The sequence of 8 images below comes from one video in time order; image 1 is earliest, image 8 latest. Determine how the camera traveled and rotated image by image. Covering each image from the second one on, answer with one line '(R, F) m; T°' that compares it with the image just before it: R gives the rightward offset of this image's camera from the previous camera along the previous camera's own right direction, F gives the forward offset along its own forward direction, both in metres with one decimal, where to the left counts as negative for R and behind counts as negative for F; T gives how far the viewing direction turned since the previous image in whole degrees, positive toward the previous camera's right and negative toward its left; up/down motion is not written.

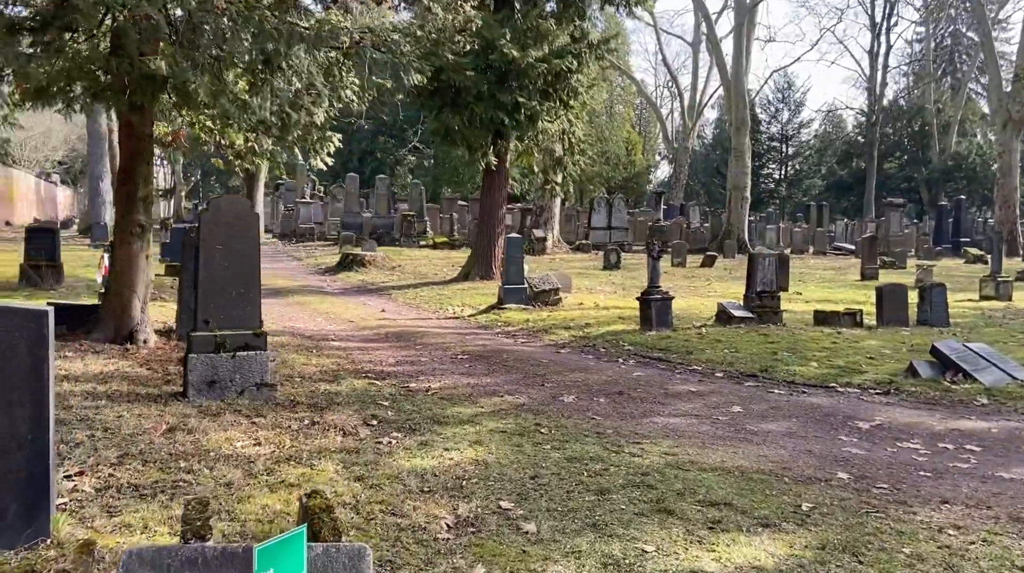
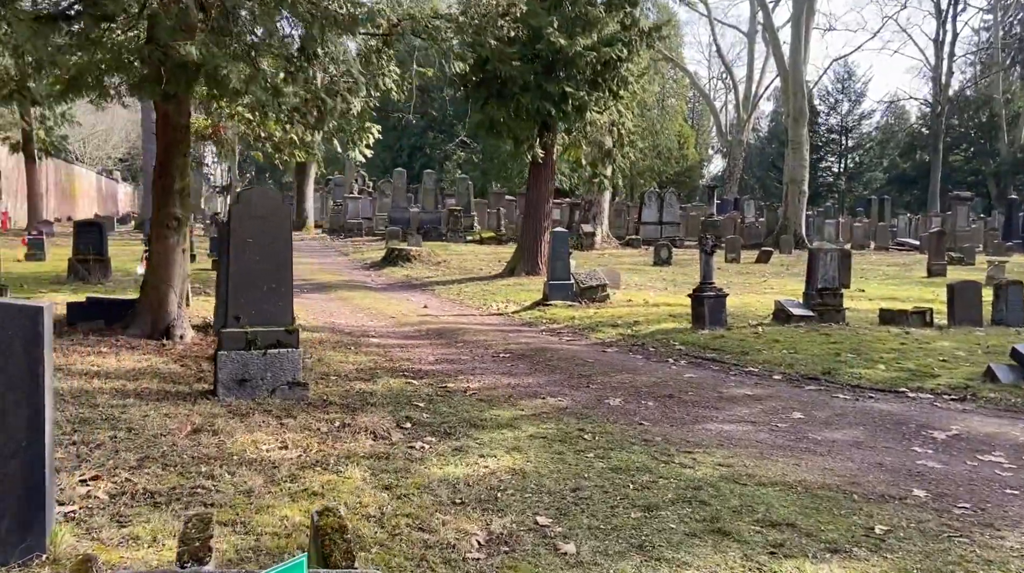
(+0.1, +0.5) m; -3°
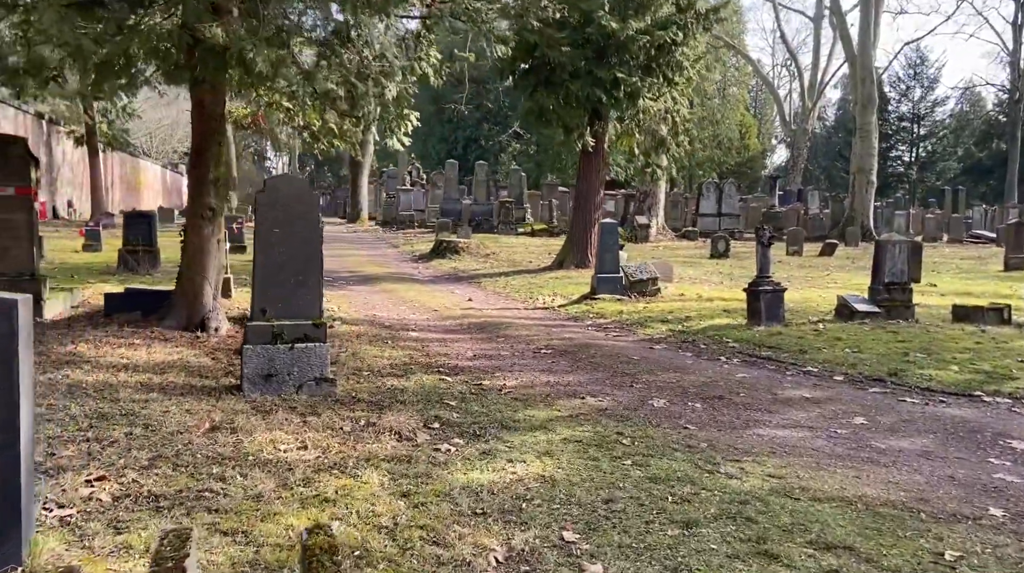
(+0.2, +0.5) m; -4°
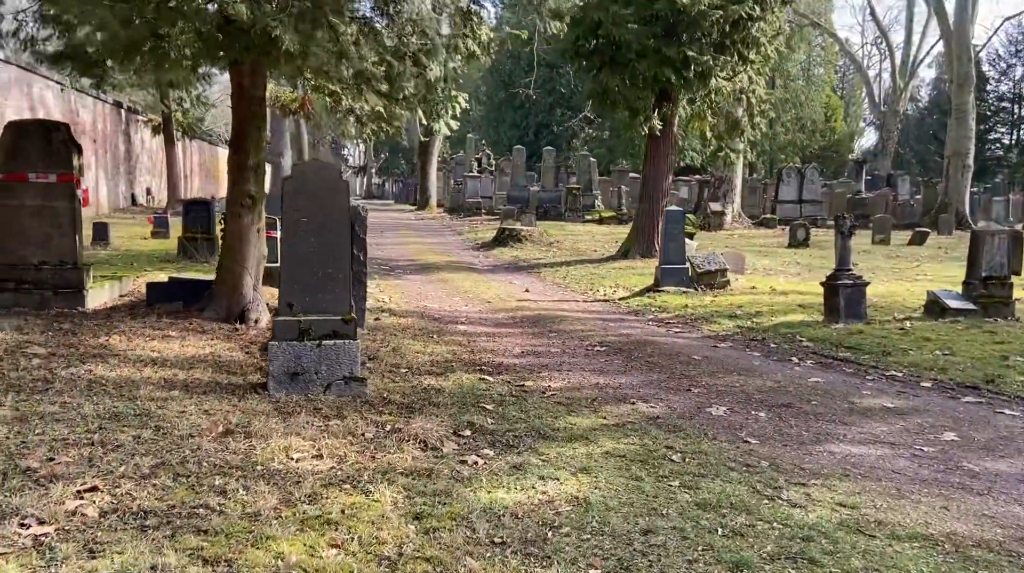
(+0.3, +0.7) m; -5°
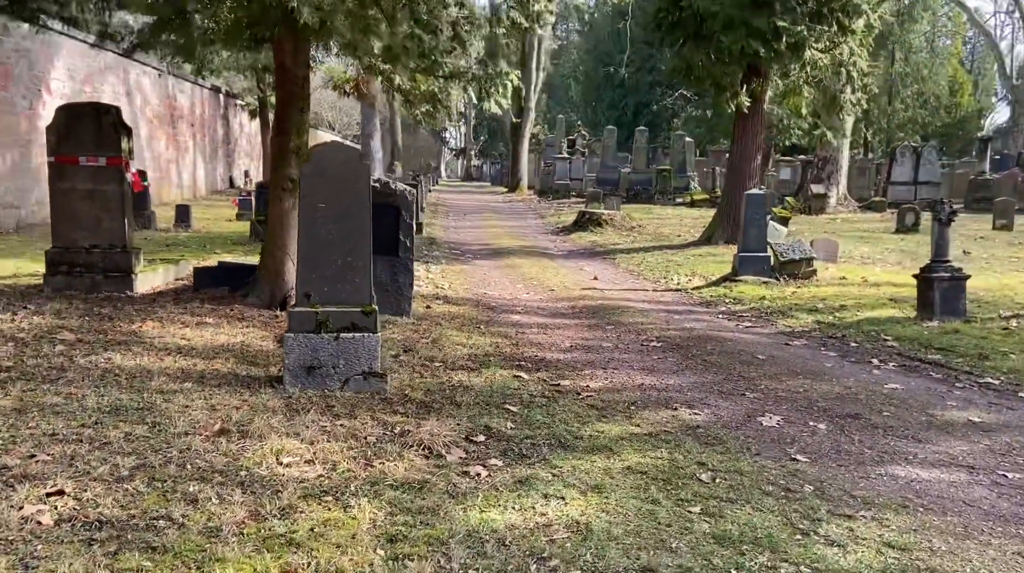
(+0.6, +0.7) m; -7°
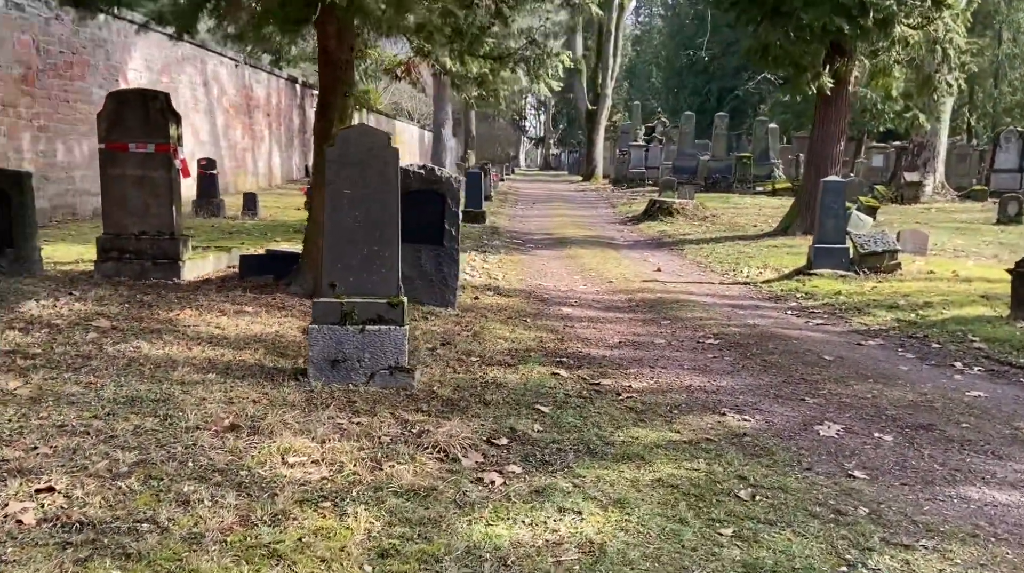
(+0.3, +0.5) m; -5°
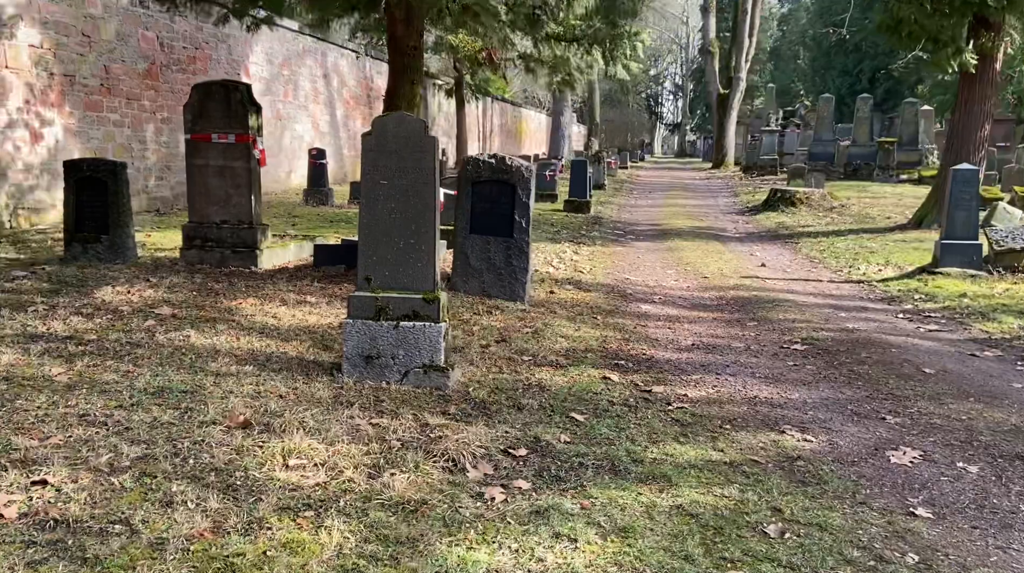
(+0.7, +0.6) m; -9°
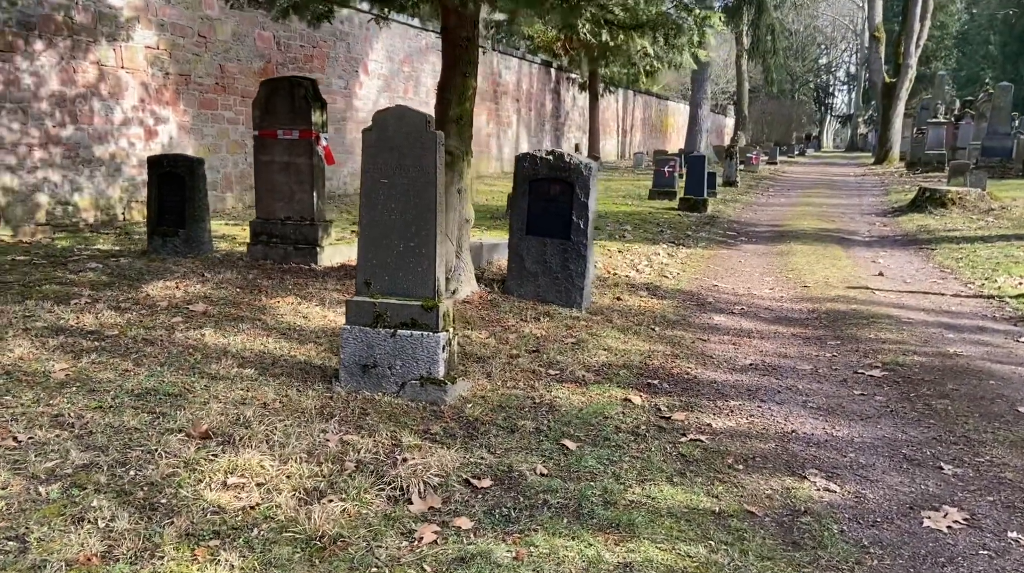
(+0.9, +0.7) m; -11°
